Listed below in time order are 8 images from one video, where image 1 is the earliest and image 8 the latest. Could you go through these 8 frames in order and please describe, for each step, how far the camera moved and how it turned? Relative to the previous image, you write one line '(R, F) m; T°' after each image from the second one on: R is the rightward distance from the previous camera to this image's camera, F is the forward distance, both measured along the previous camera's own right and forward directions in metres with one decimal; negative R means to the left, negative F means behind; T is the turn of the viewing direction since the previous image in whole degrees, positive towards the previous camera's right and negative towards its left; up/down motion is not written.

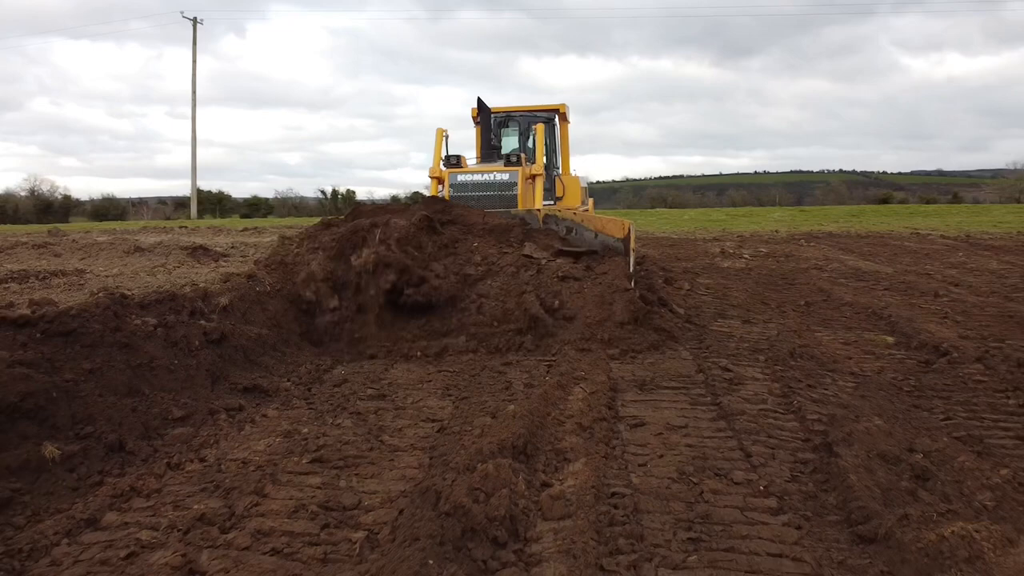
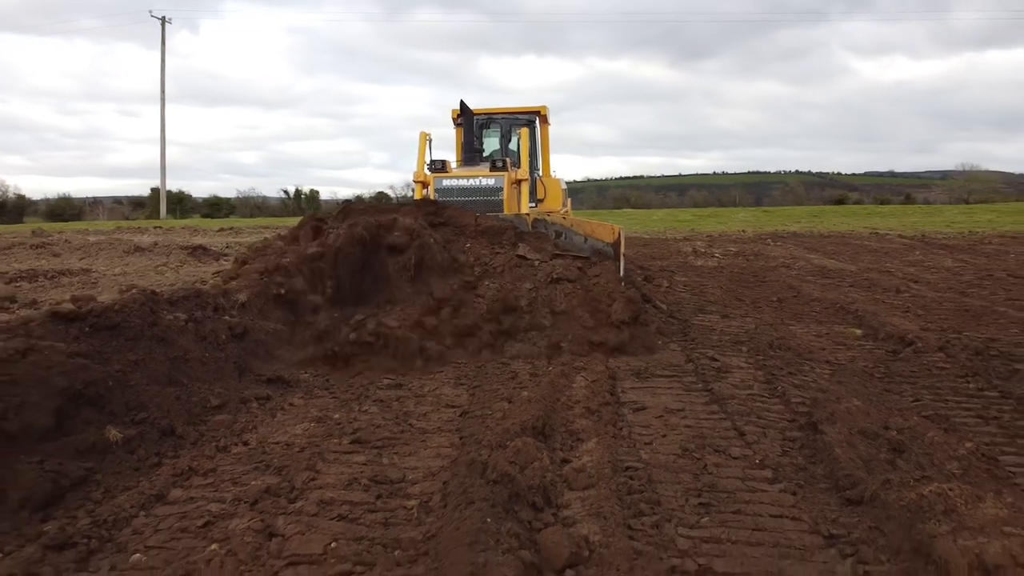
(-0.3, -0.3) m; +3°
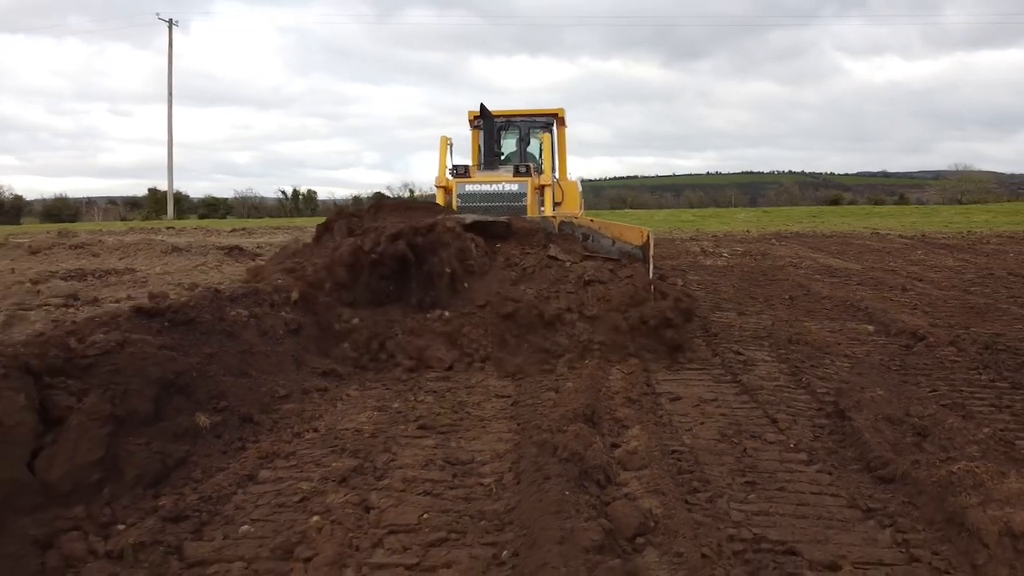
(-0.3, -0.3) m; 0°
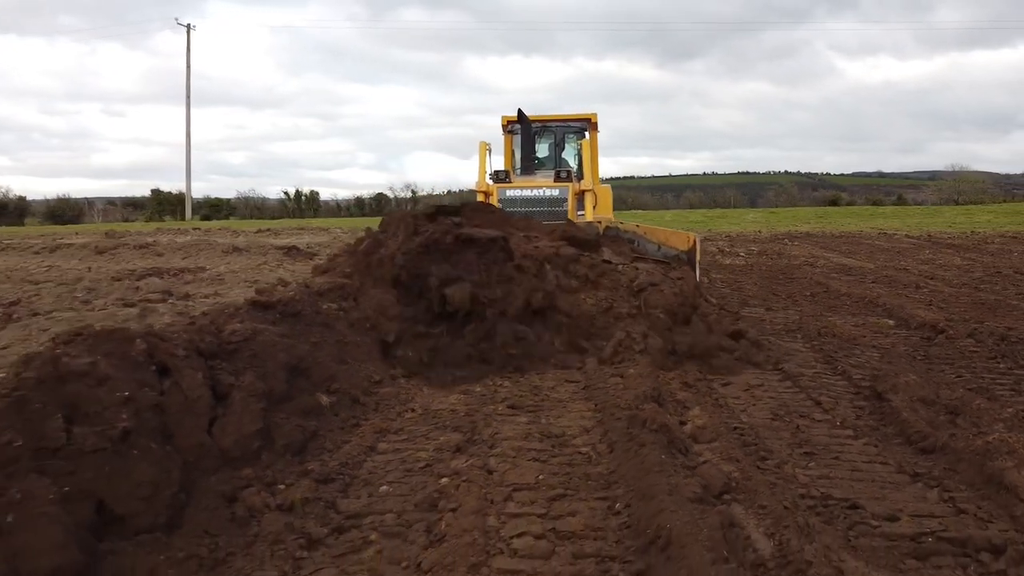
(-0.4, -0.5) m; 0°
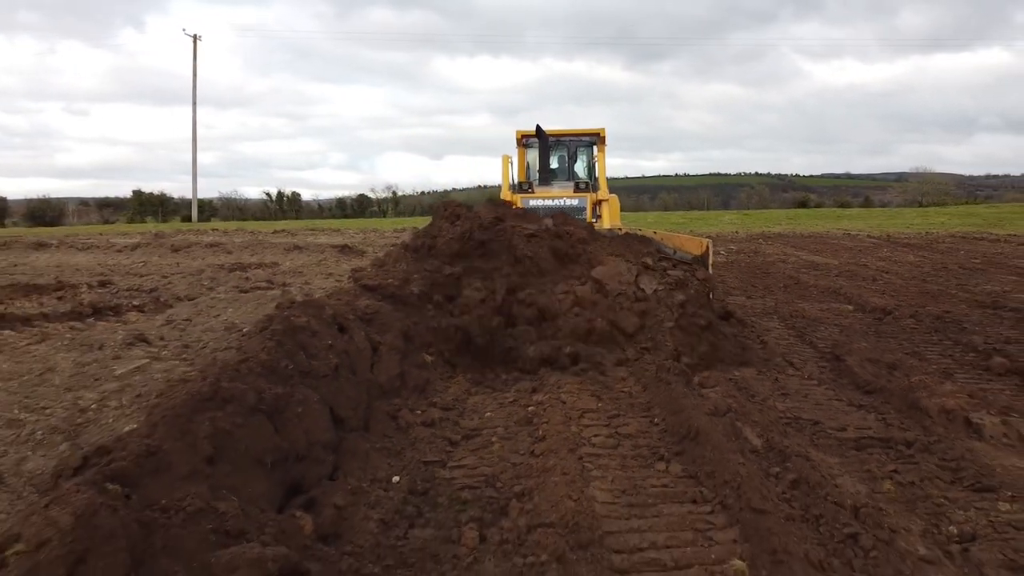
(-0.5, -1.4) m; +2°
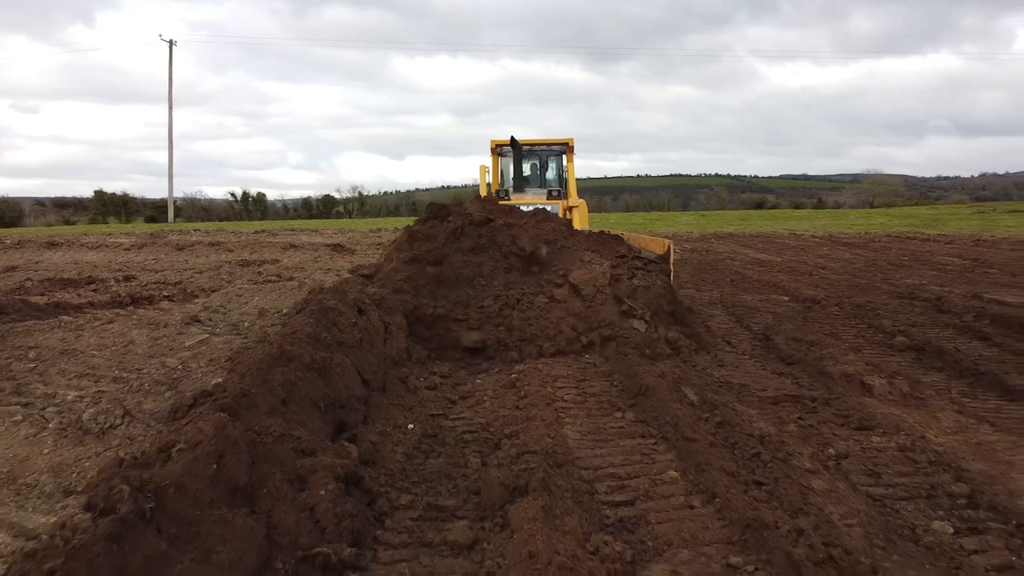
(-0.2, -1.0) m; +3°
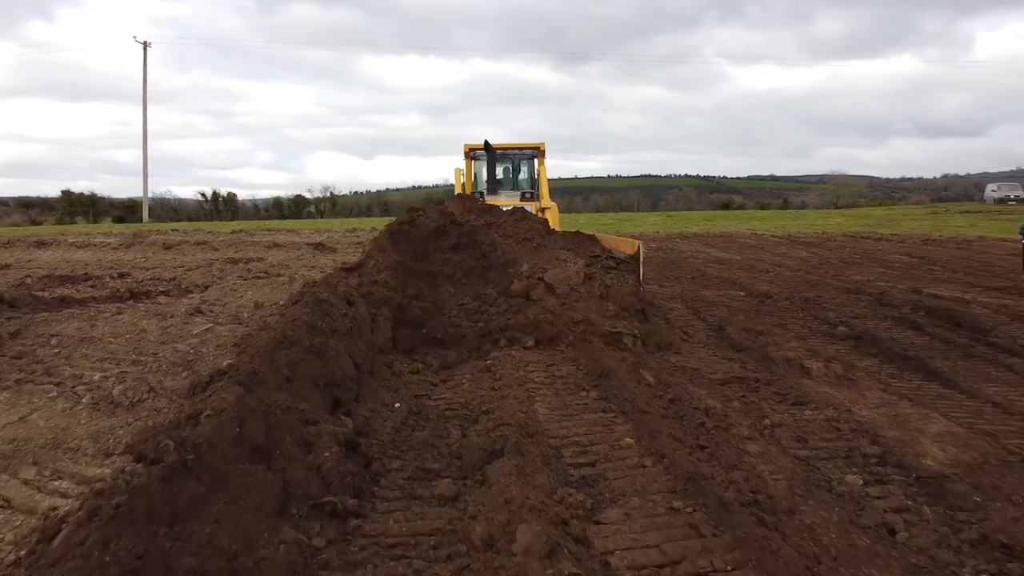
(0.0, -0.6) m; +2°
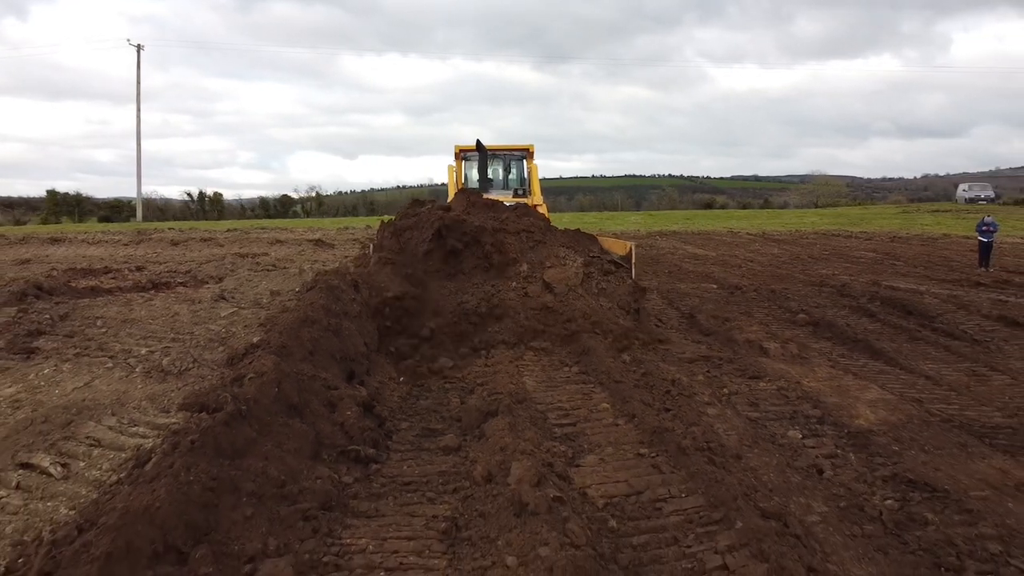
(0.0, -0.7) m; +1°
